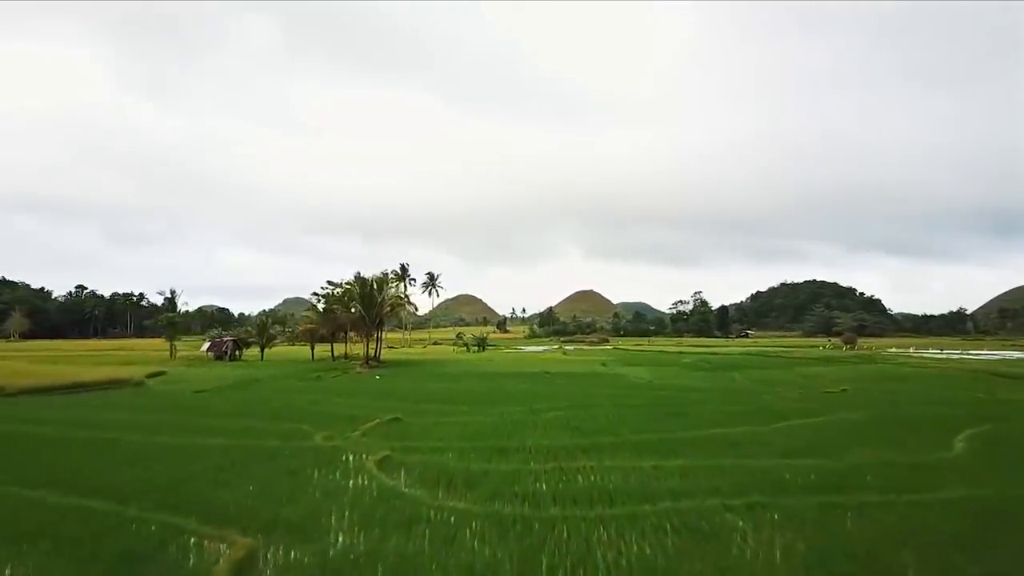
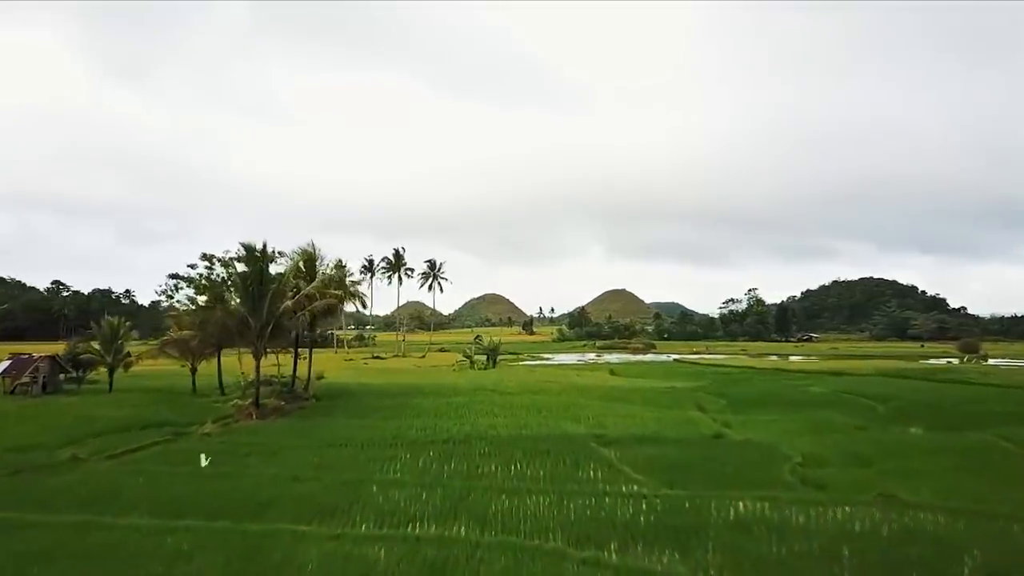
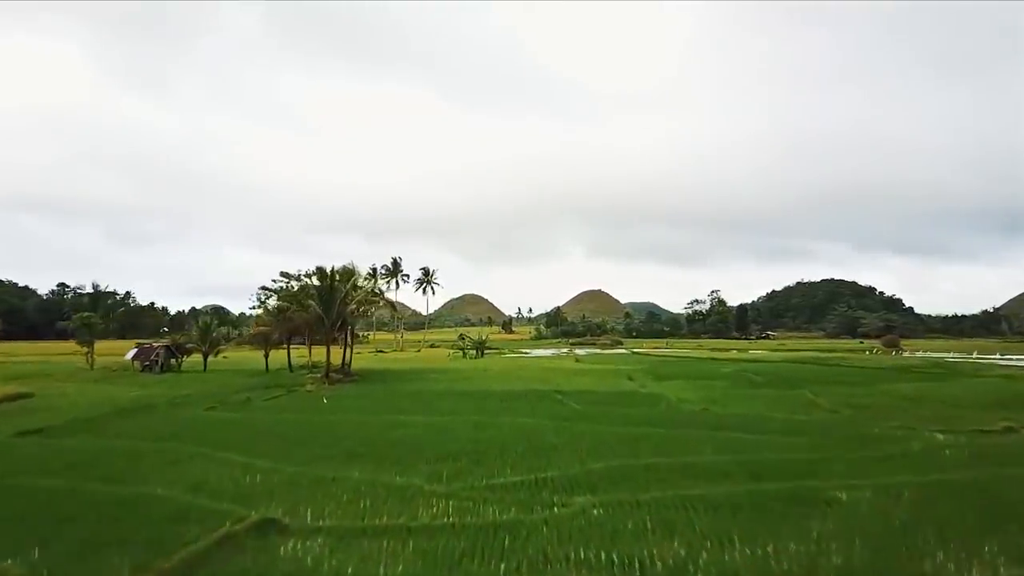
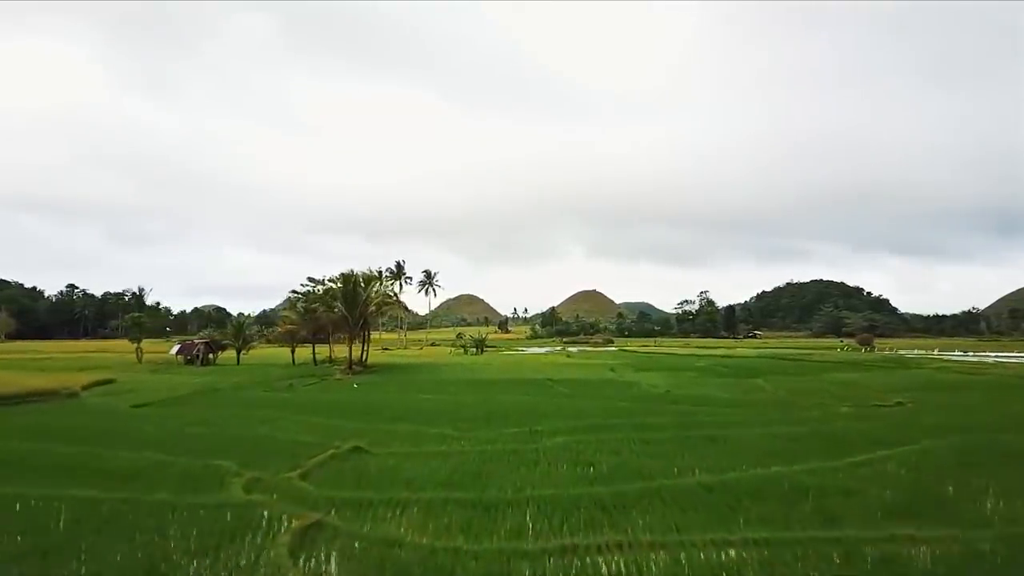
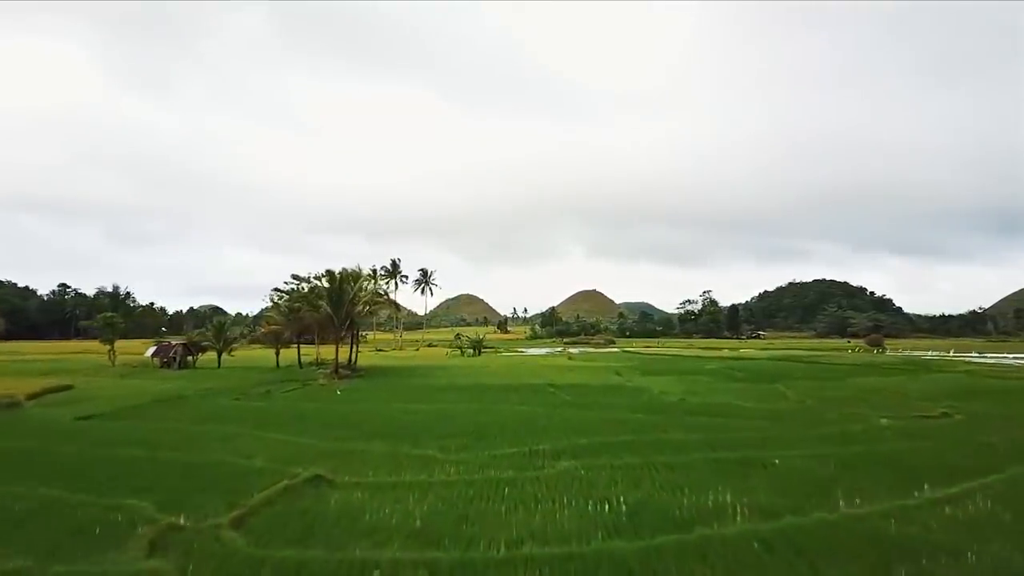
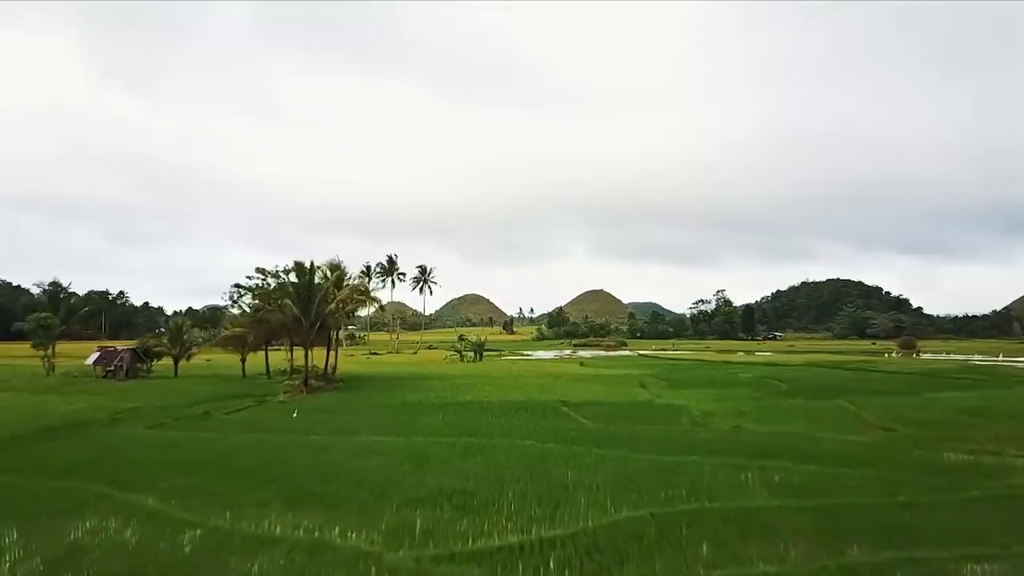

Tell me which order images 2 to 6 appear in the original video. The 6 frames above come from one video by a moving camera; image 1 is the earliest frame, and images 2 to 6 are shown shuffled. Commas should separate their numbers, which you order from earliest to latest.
4, 5, 3, 6, 2
